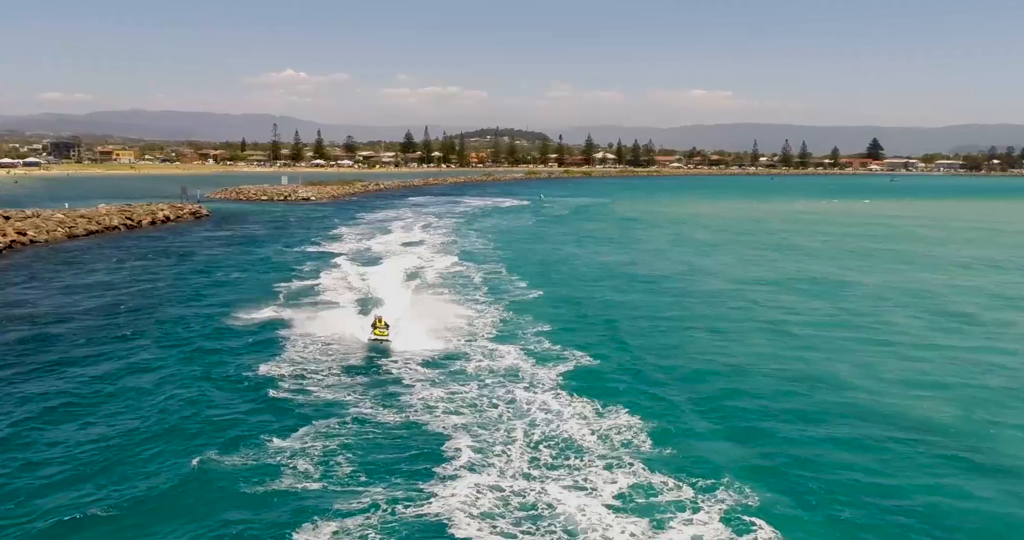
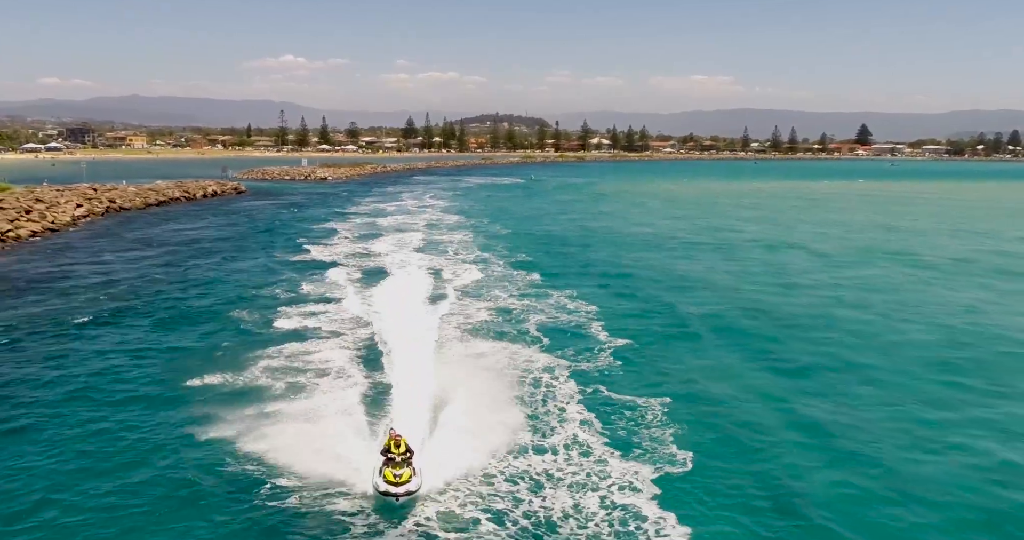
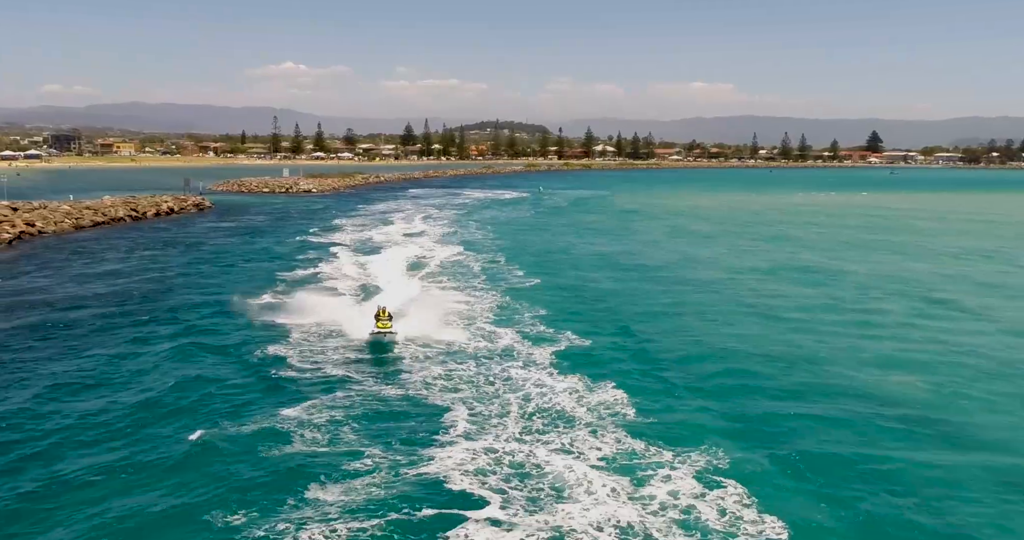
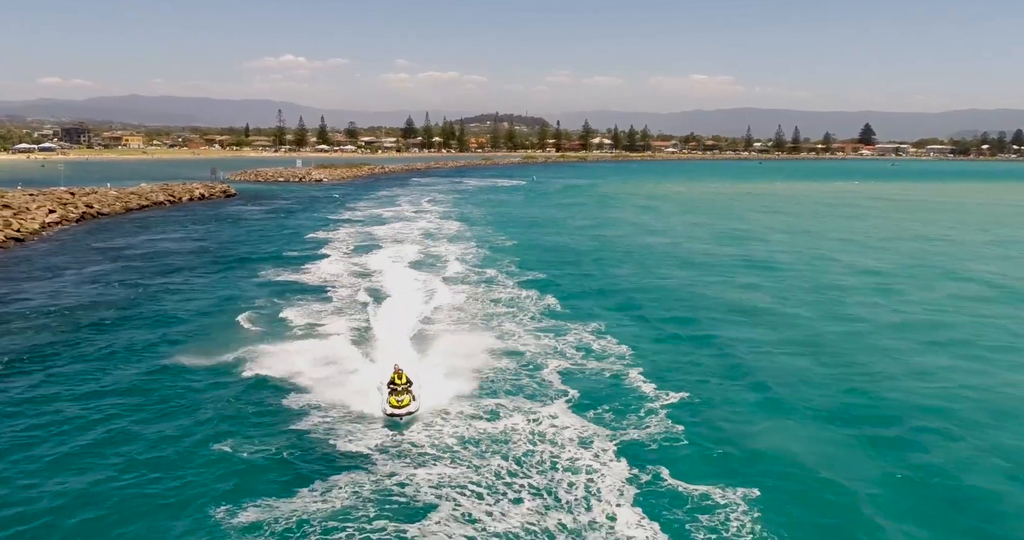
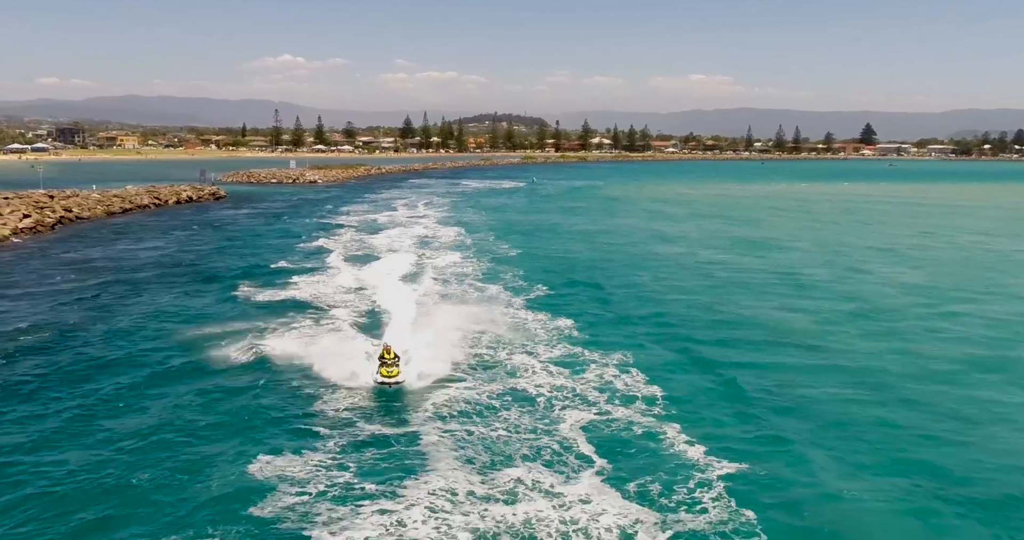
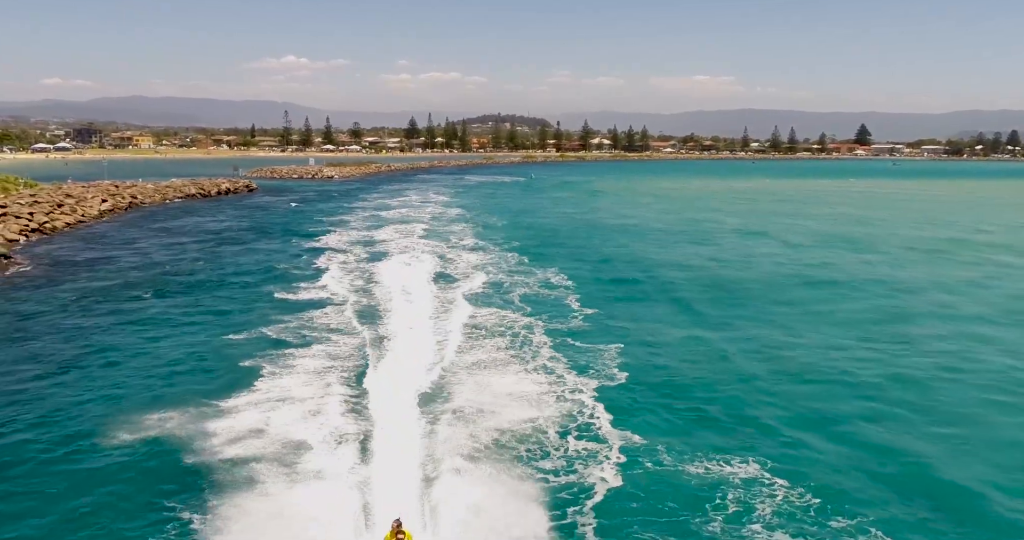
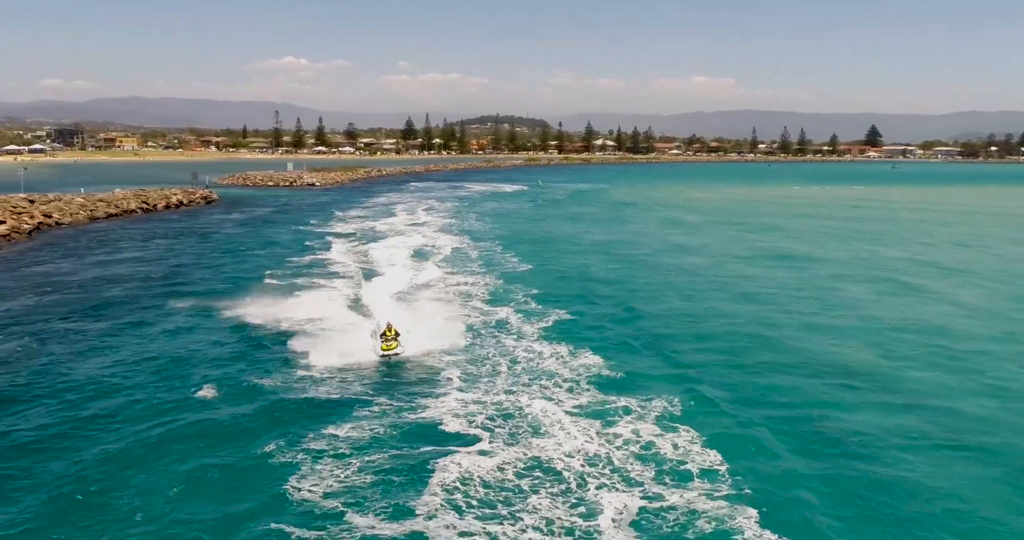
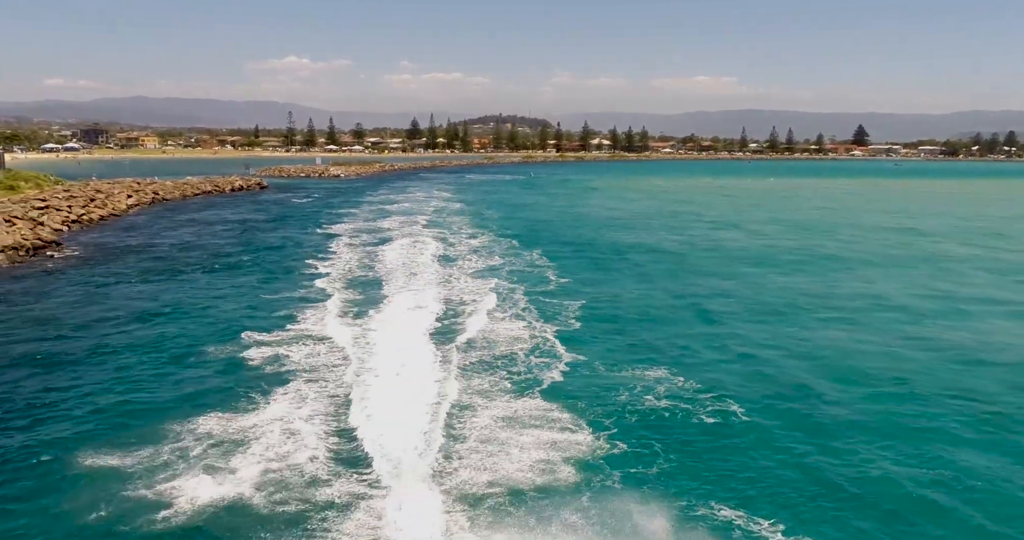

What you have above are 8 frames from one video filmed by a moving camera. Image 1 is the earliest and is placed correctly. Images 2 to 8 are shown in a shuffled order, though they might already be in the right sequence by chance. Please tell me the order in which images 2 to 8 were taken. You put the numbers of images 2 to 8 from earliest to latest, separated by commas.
3, 7, 5, 4, 2, 6, 8
